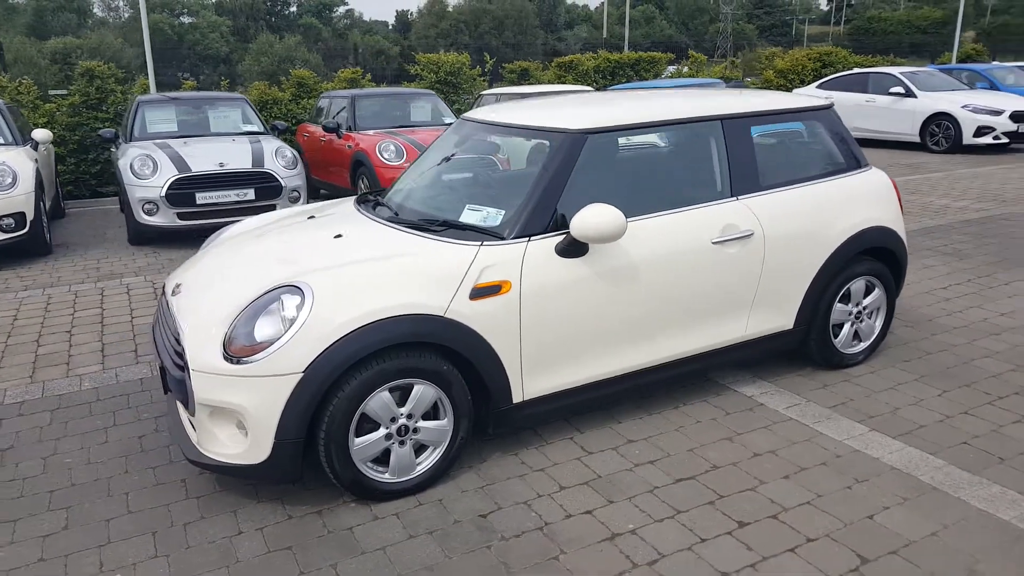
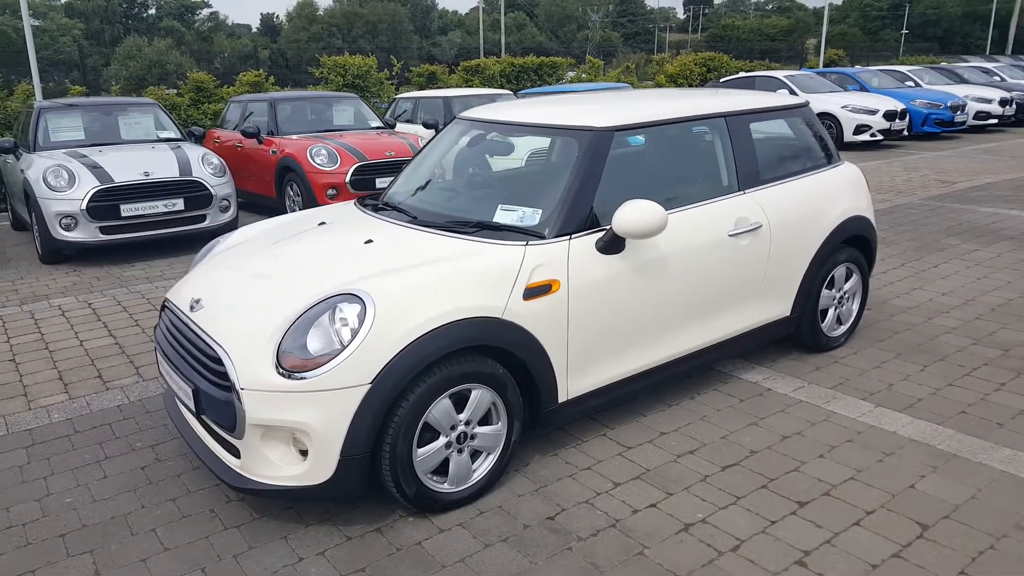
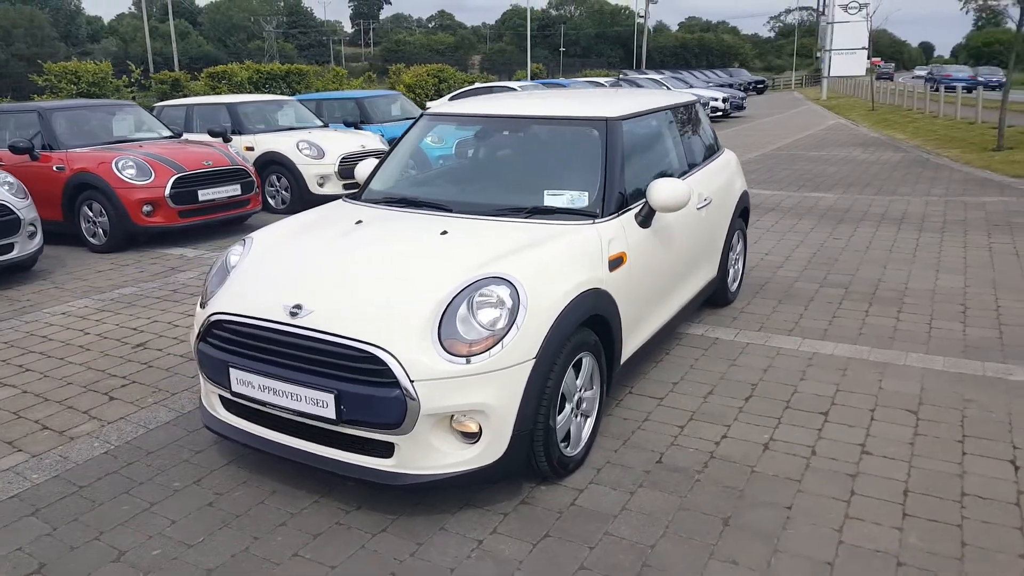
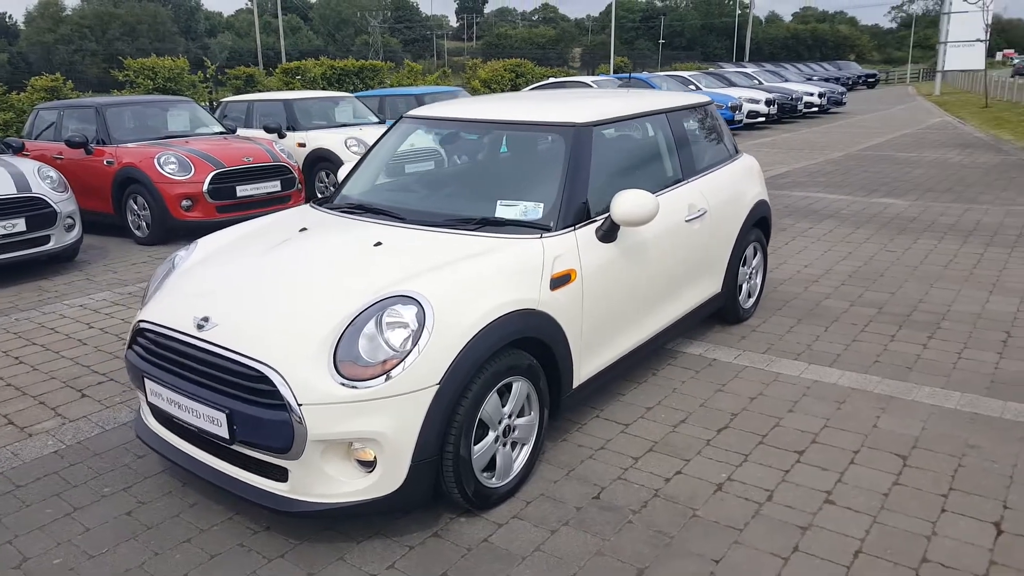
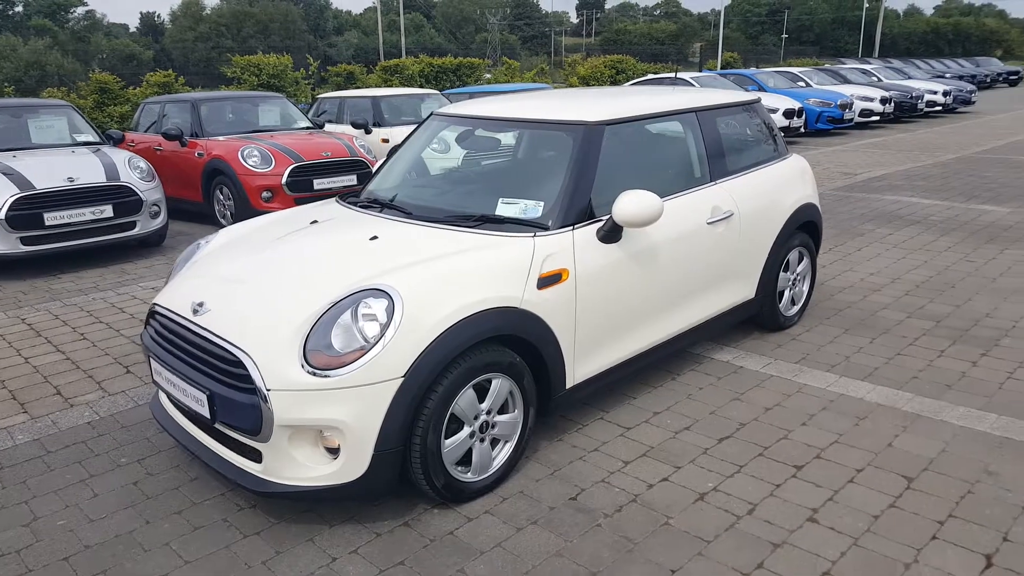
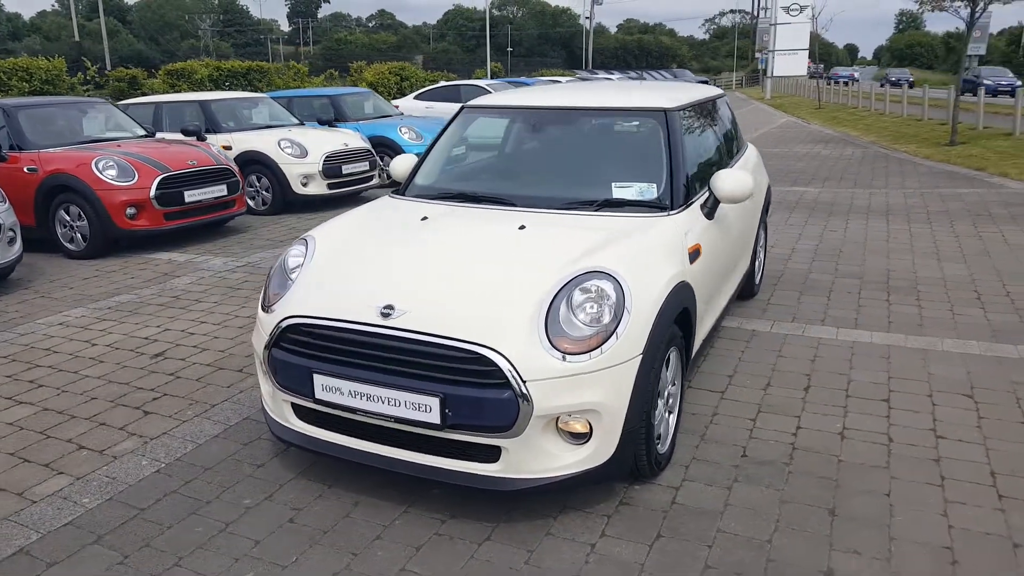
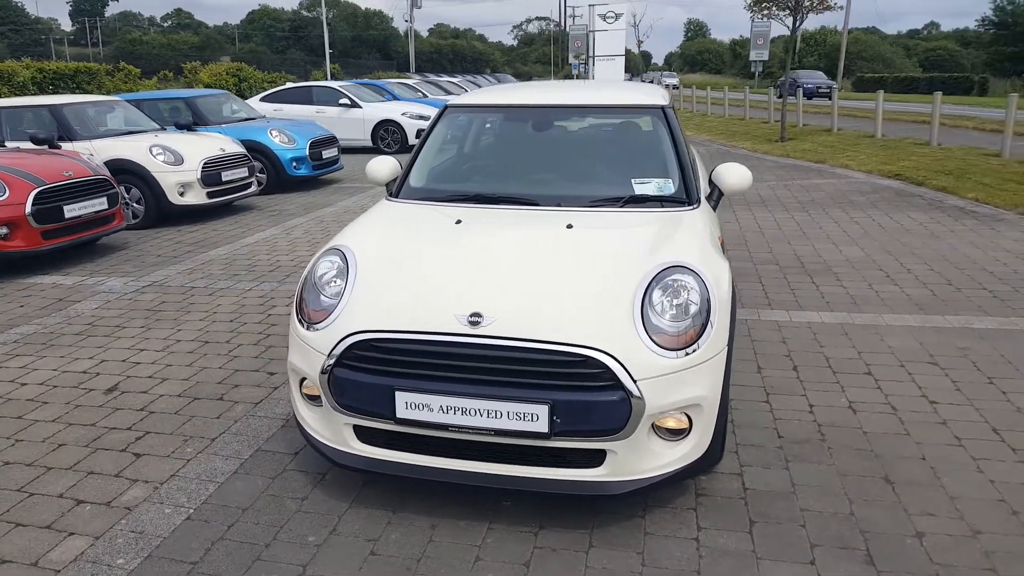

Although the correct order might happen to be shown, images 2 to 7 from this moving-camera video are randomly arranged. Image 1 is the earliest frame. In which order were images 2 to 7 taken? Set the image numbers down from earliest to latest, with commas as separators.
2, 5, 4, 3, 6, 7
